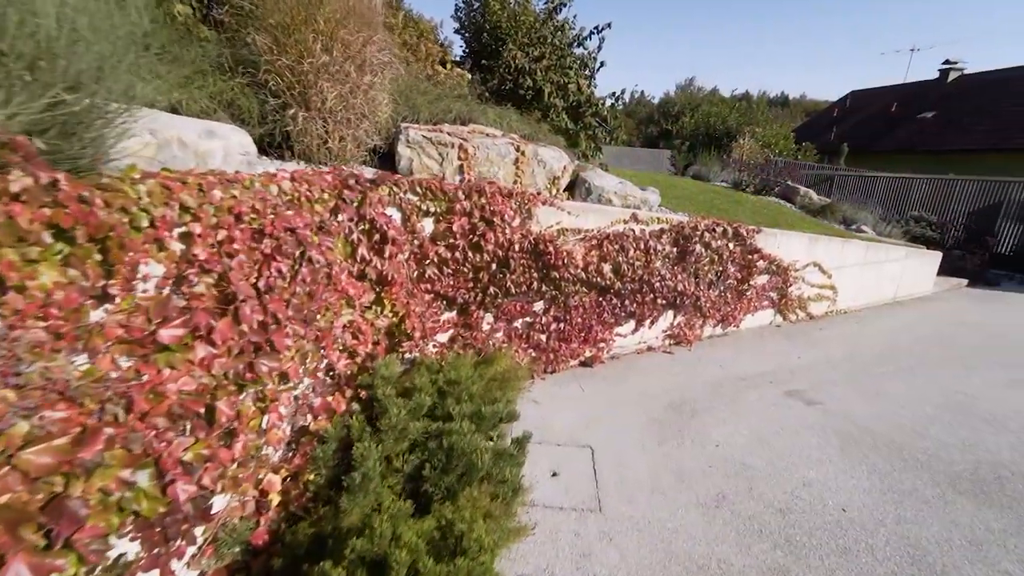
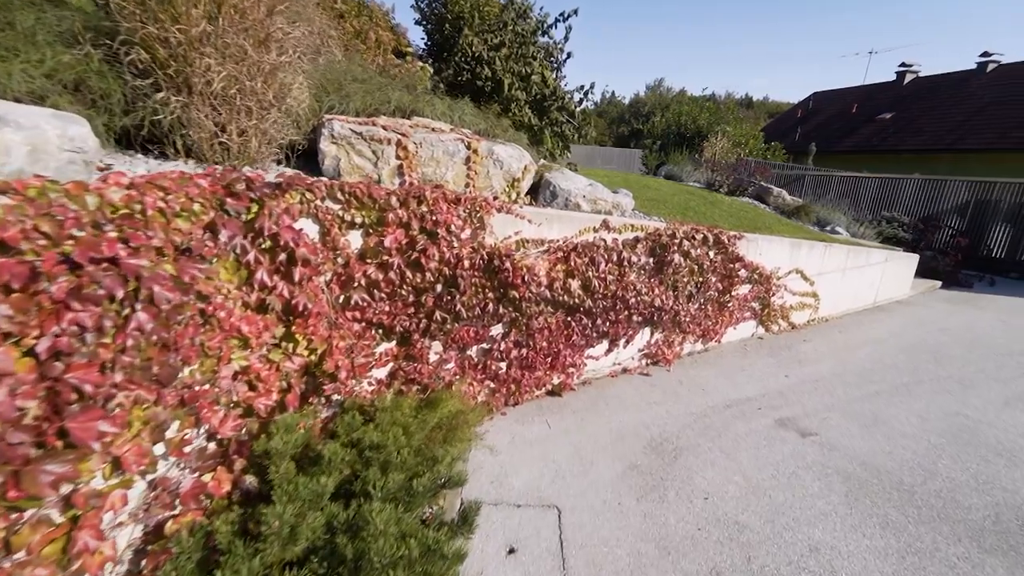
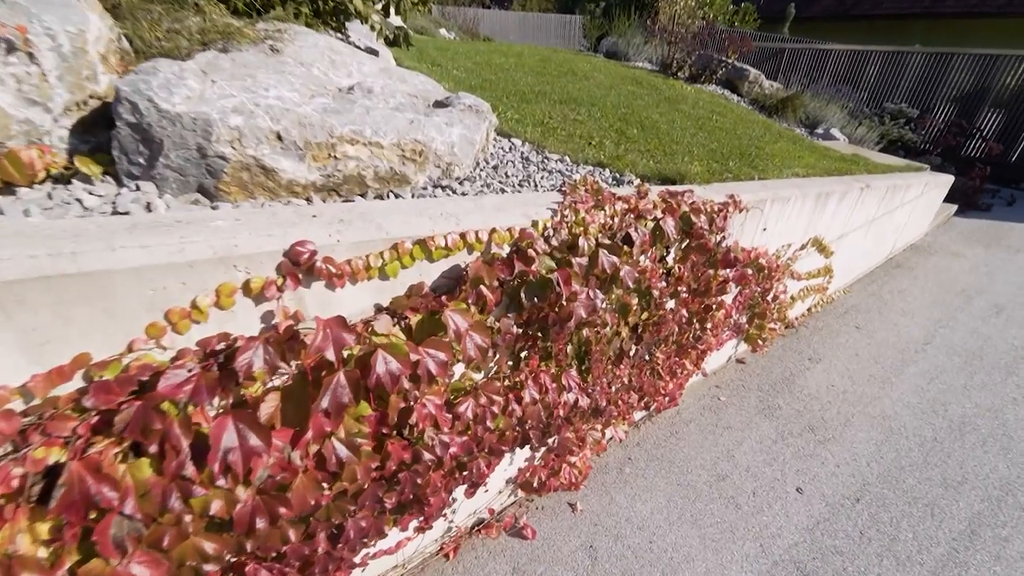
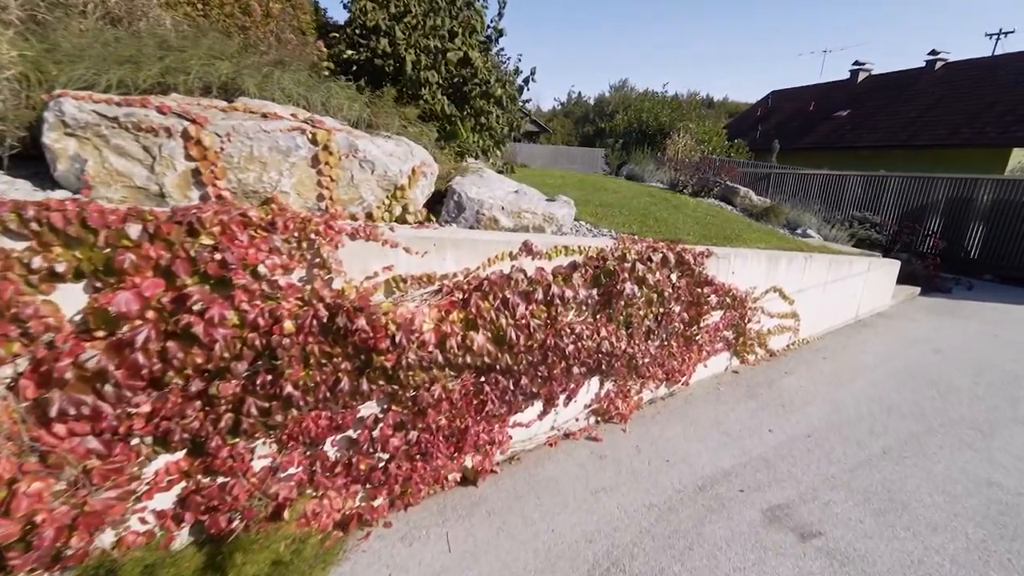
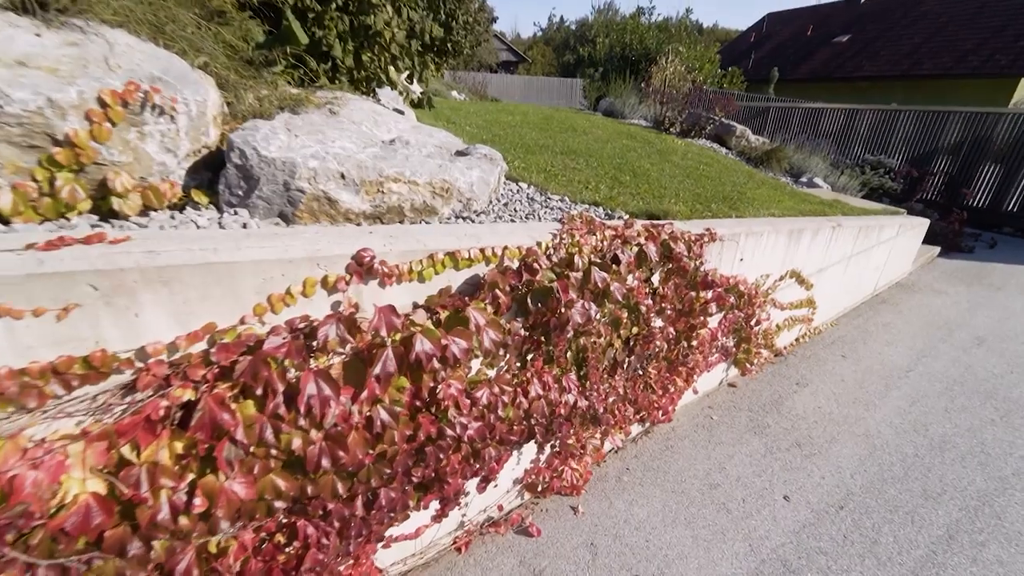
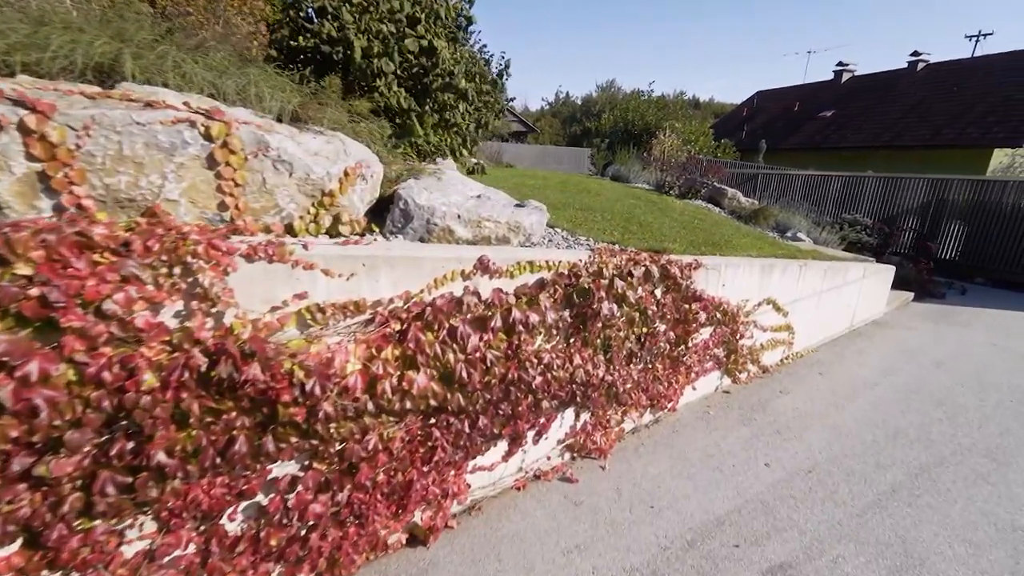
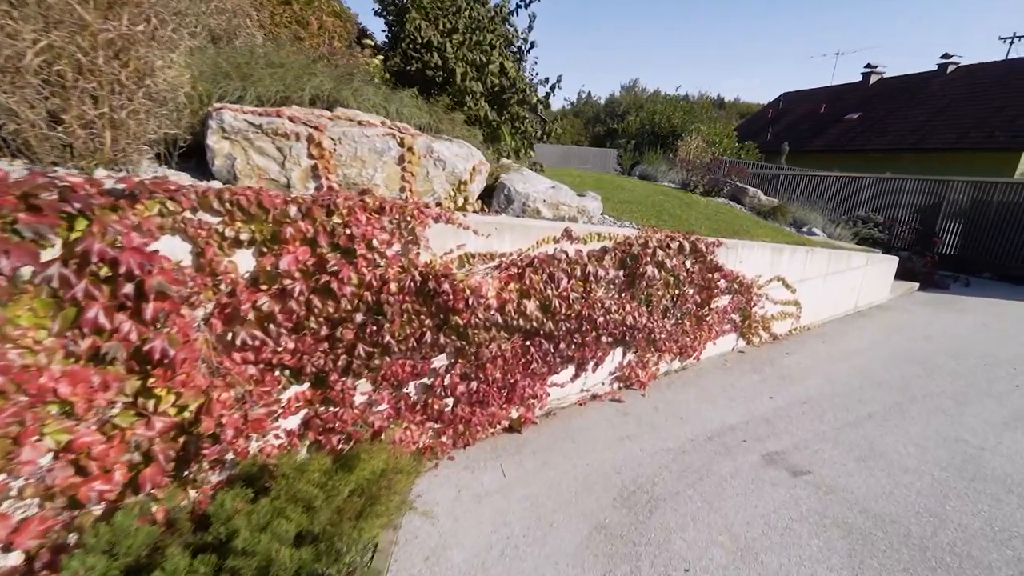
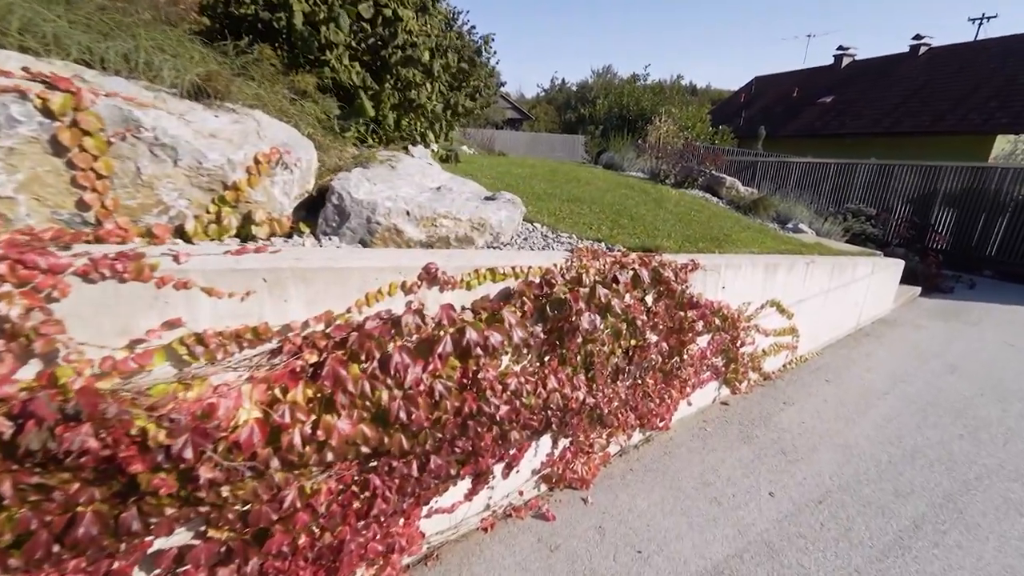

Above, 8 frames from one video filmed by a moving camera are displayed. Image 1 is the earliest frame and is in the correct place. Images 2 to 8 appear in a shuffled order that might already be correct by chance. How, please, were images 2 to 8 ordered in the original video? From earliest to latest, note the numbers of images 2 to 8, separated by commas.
2, 7, 4, 6, 8, 5, 3
